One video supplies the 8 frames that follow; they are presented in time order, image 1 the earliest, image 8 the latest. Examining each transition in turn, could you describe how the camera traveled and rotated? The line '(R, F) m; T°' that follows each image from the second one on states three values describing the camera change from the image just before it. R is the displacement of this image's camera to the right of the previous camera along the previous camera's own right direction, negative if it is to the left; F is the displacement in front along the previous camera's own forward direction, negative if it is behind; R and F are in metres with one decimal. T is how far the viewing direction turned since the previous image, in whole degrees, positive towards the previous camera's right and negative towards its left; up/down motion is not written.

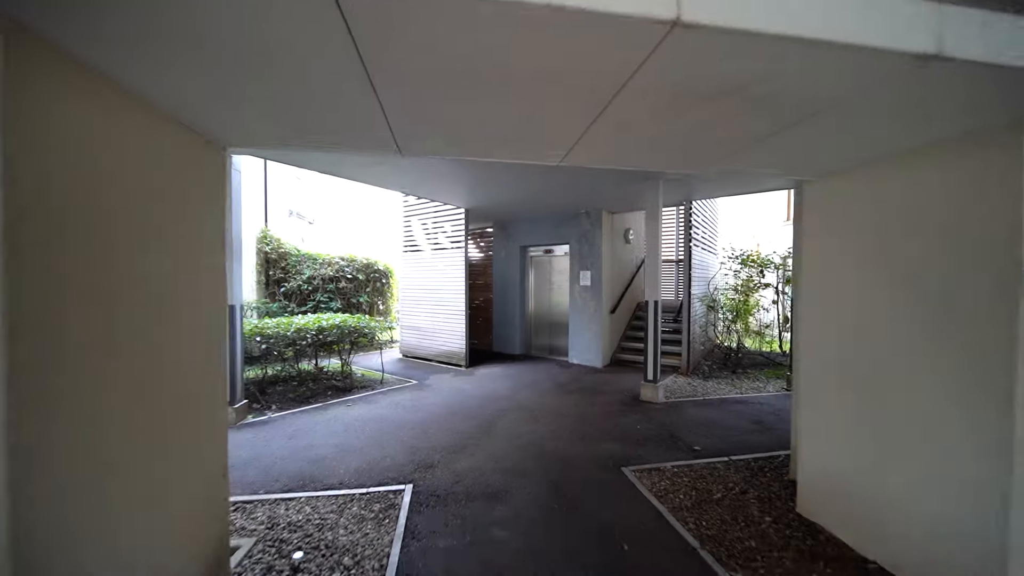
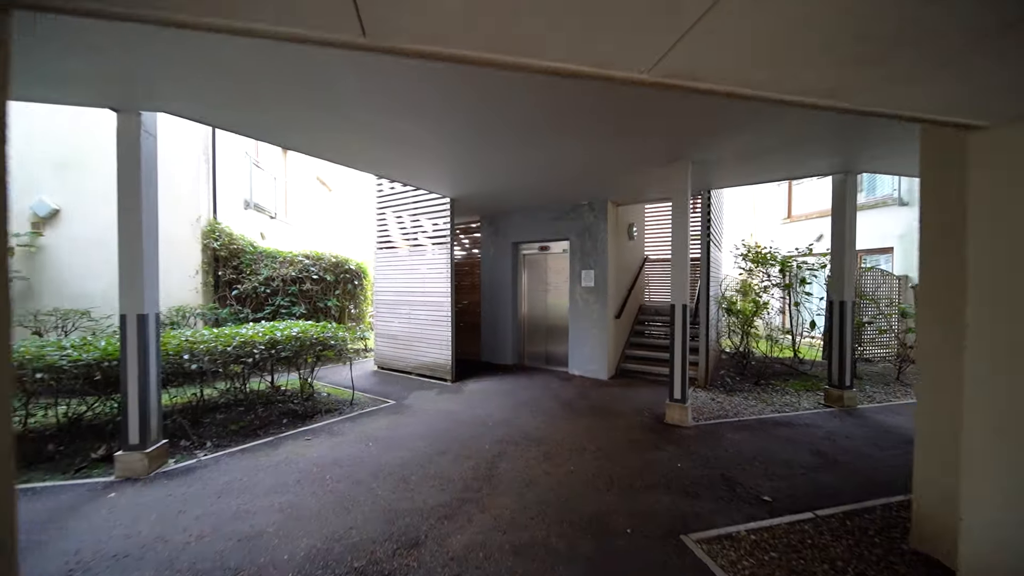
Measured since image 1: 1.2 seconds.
(-0.2, +0.9) m; +3°
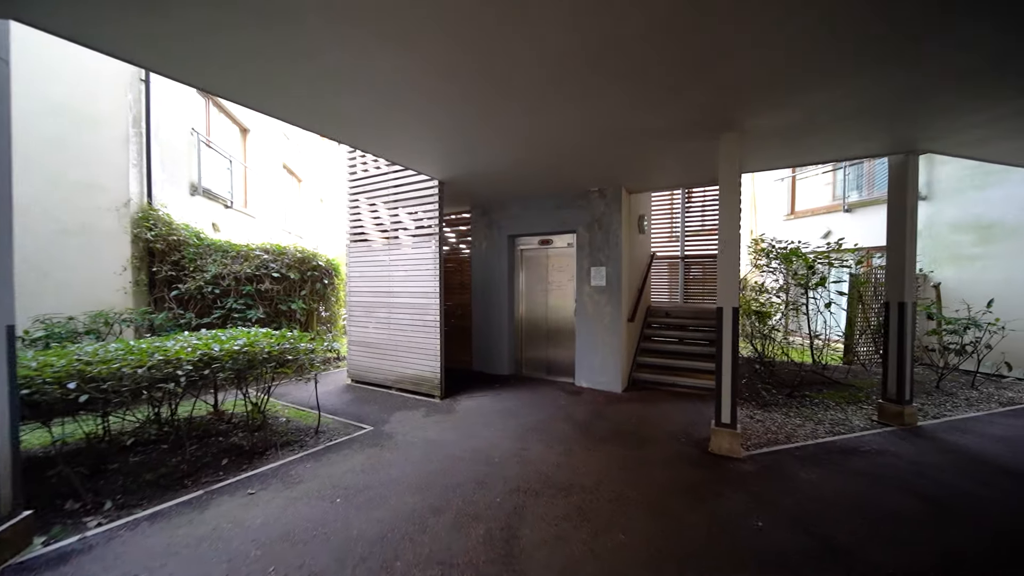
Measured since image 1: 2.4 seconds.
(-0.3, +0.8) m; +3°
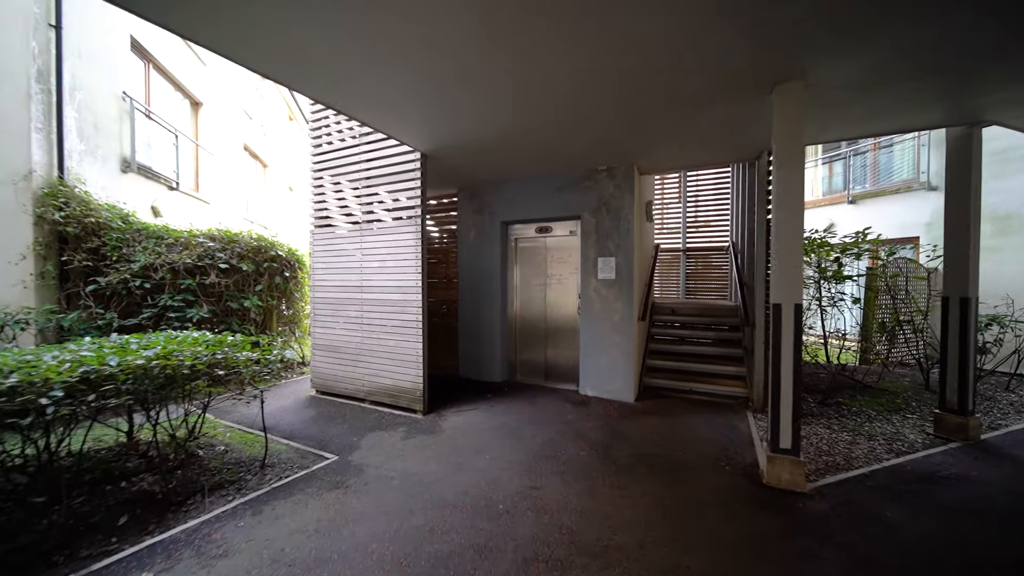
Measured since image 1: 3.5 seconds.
(-0.2, +0.7) m; +3°
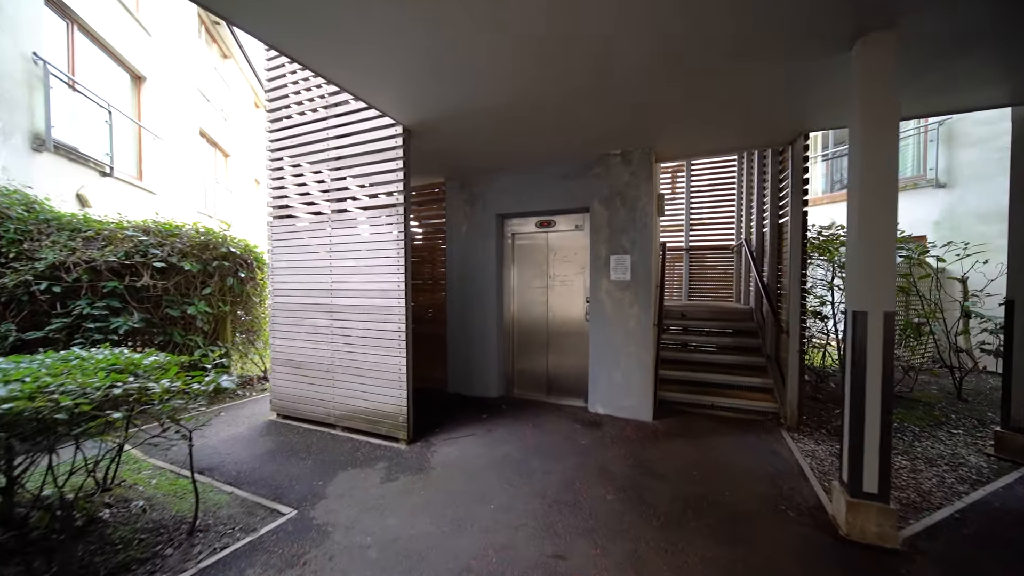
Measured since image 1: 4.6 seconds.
(-0.2, +0.6) m; +3°
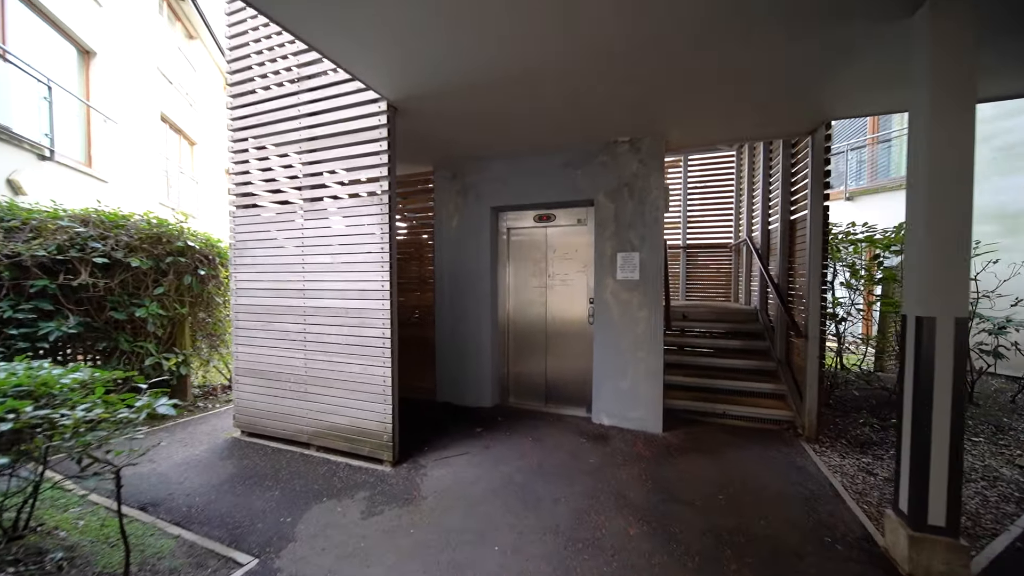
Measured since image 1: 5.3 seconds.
(-0.1, +0.4) m; +3°
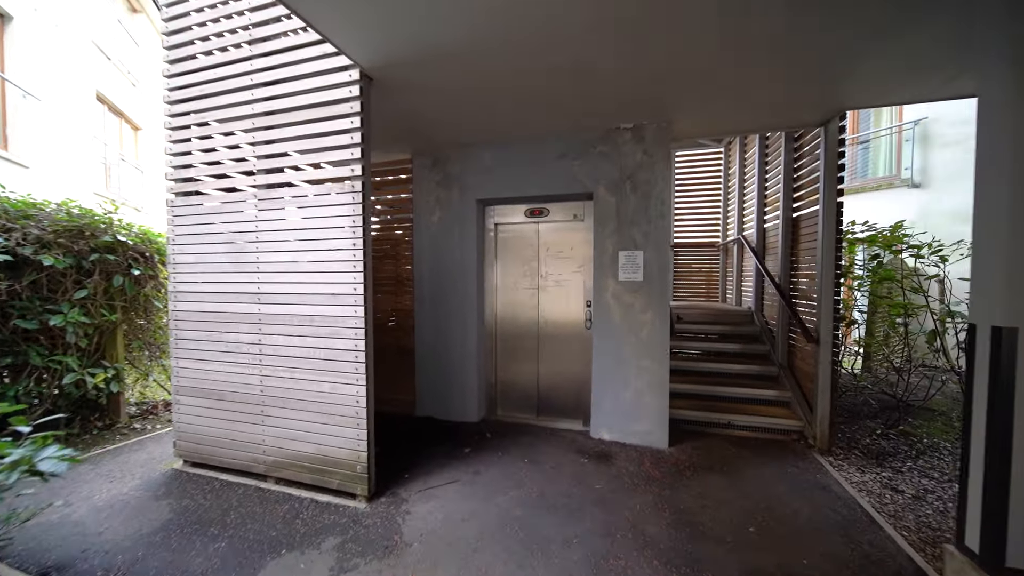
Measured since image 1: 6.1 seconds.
(-0.1, +0.4) m; +4°
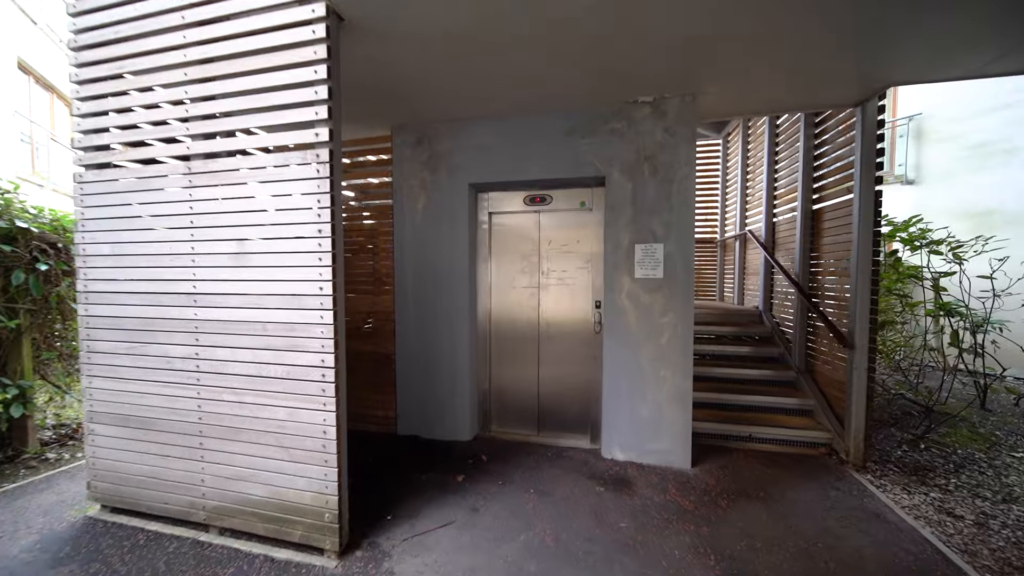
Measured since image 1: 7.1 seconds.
(-0.2, +0.5) m; +3°
